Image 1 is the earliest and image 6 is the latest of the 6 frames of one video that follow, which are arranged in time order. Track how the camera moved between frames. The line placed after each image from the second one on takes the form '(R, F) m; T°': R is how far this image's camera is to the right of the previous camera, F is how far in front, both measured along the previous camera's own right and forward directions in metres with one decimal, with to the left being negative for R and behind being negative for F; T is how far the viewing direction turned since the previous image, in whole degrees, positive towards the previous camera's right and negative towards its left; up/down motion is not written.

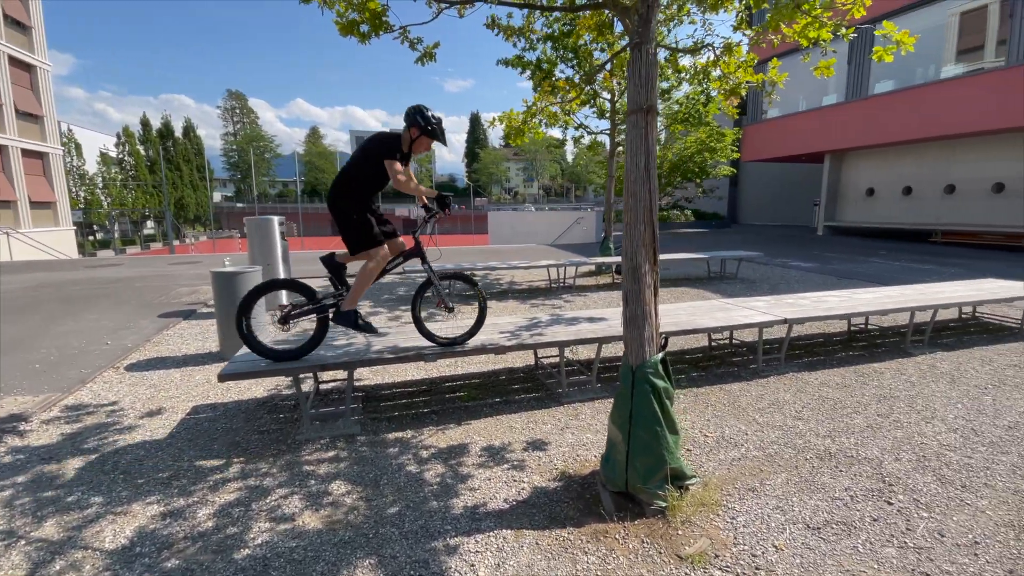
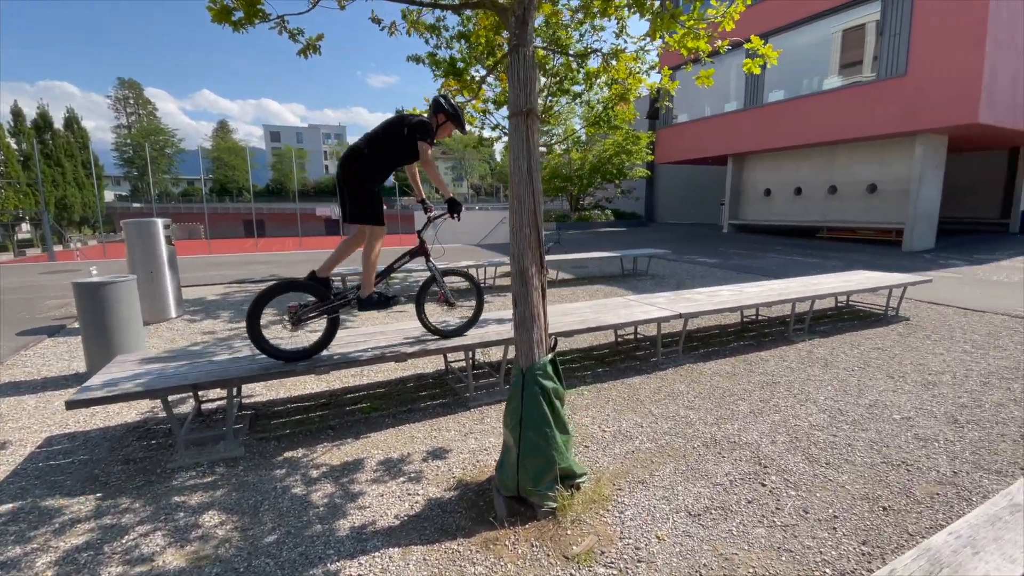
(+0.2, 0.0) m; +8°
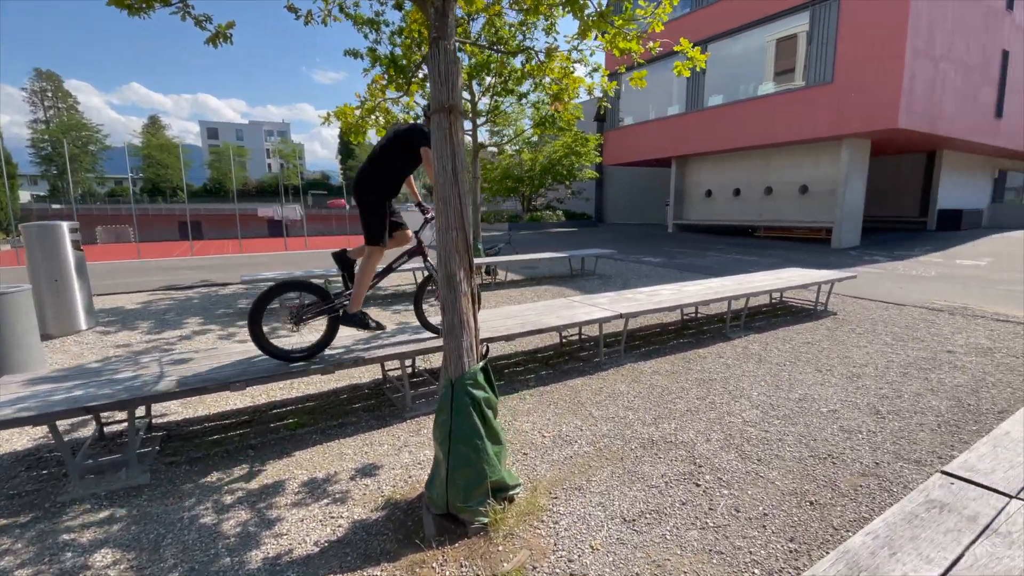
(+0.1, +0.1) m; +5°
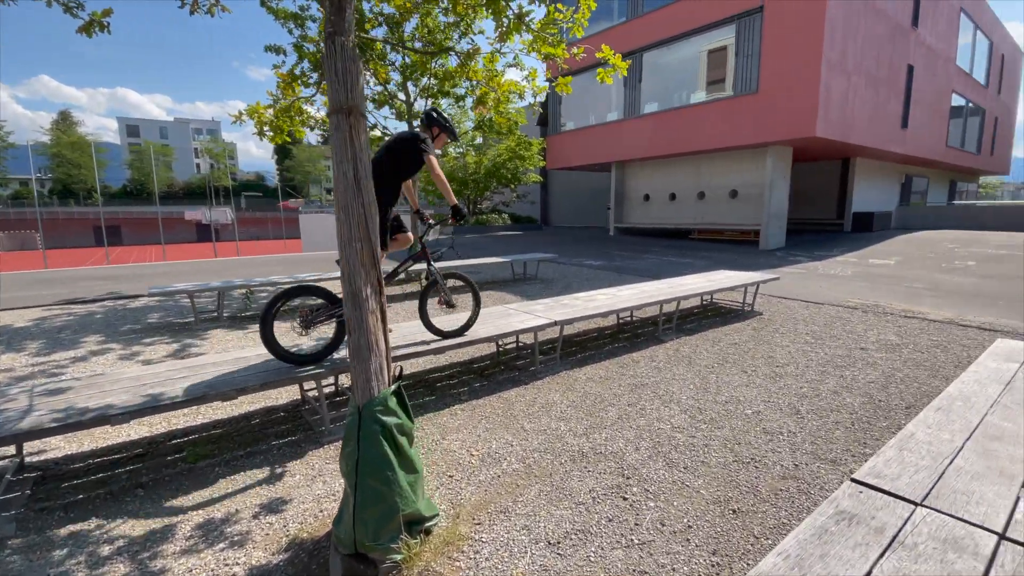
(+0.2, +0.1) m; +6°
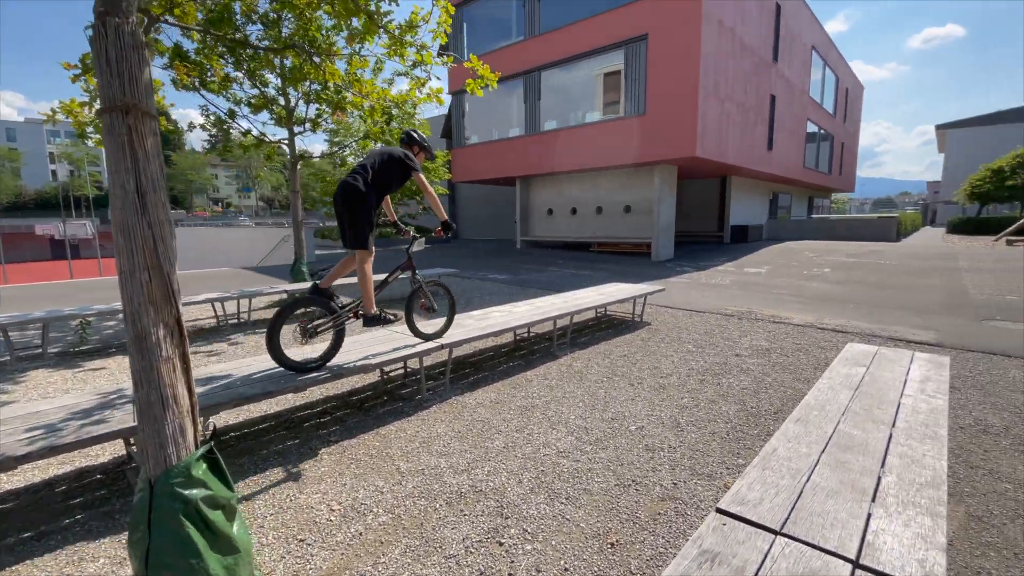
(+0.3, +0.2) m; +10°
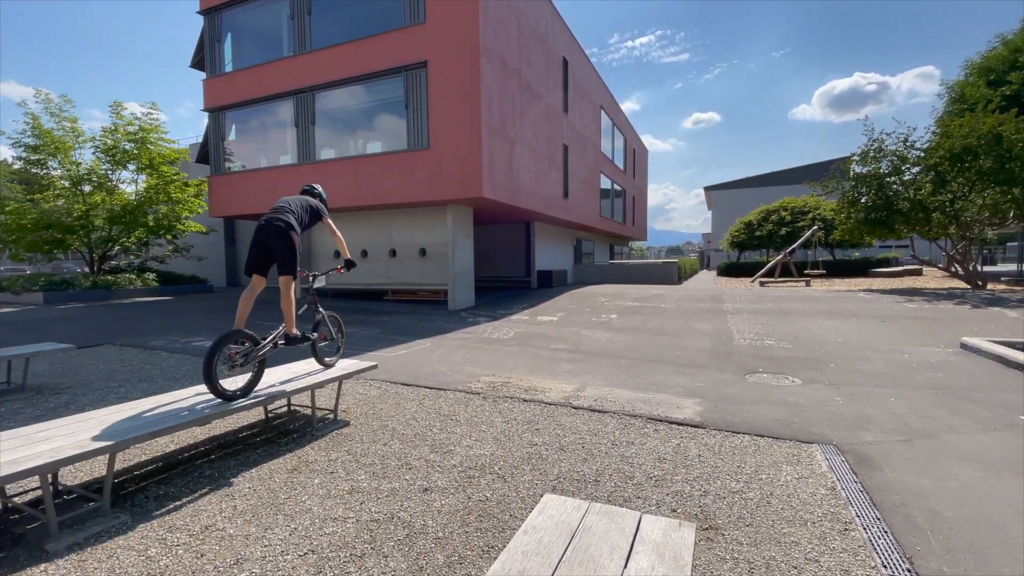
(+1.9, +1.8) m; +19°
